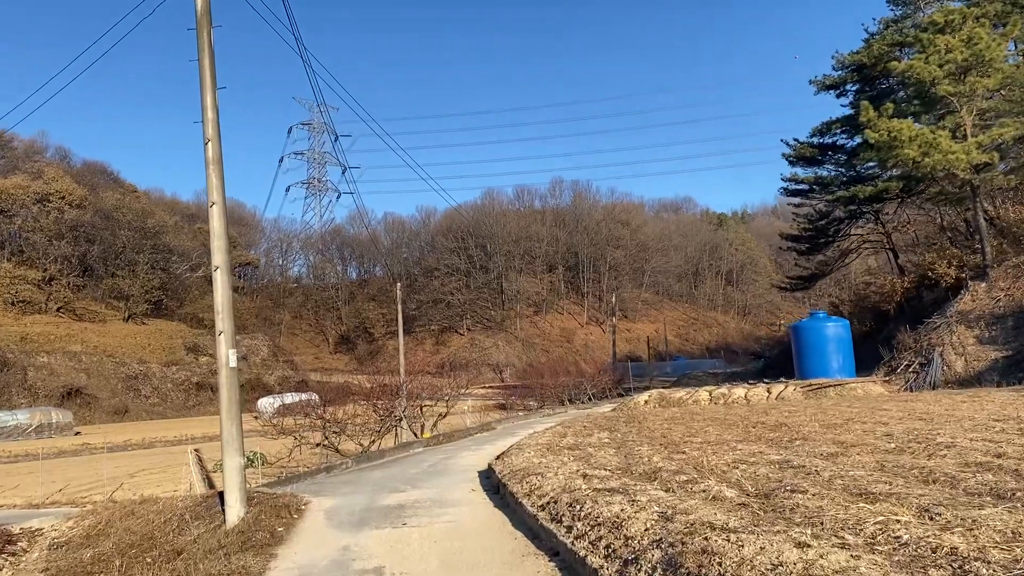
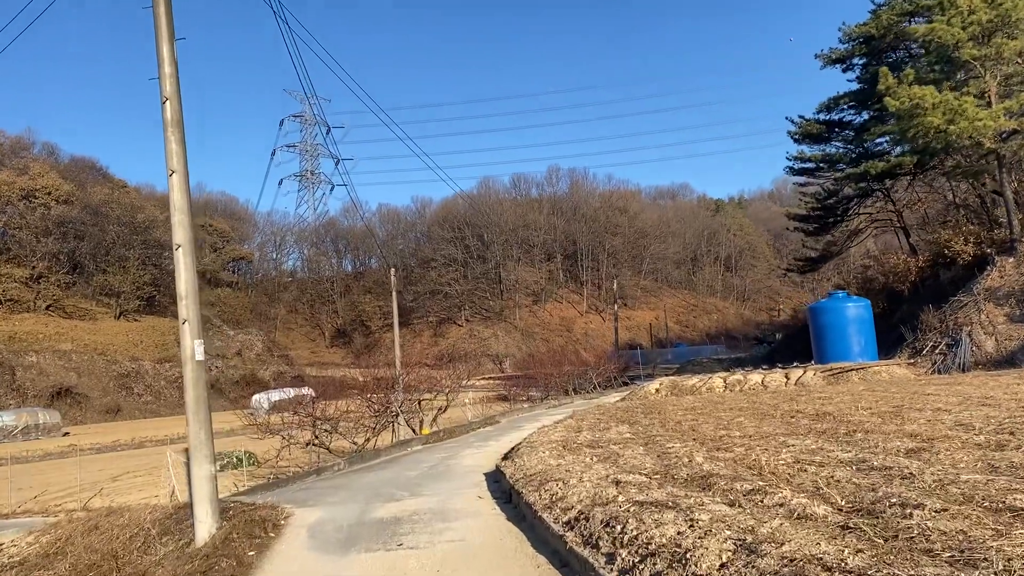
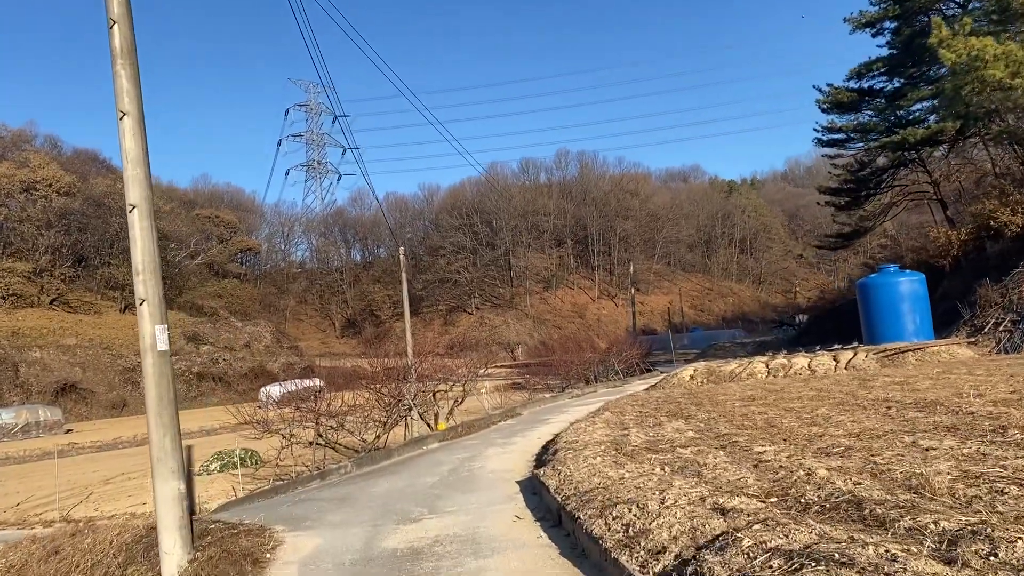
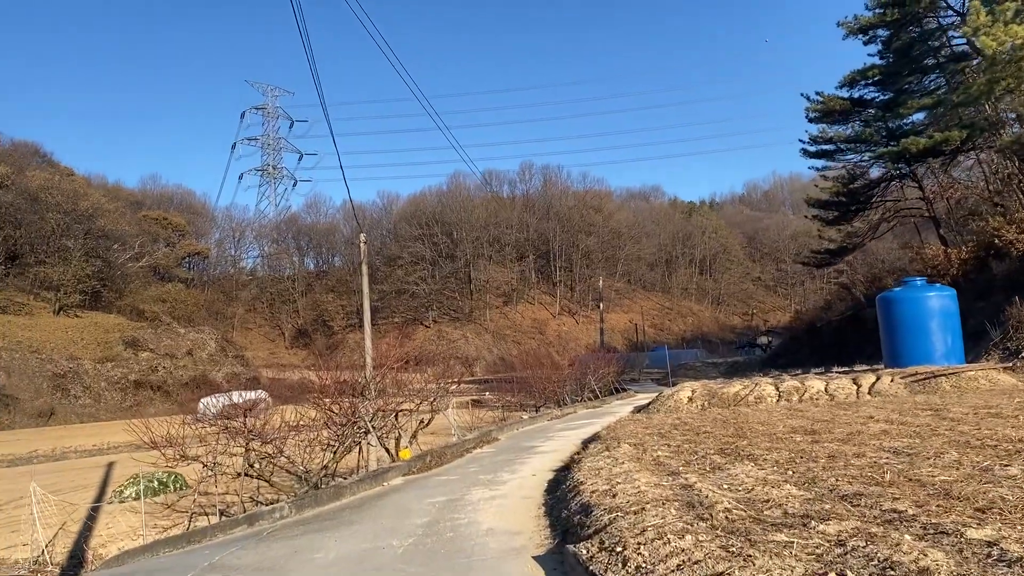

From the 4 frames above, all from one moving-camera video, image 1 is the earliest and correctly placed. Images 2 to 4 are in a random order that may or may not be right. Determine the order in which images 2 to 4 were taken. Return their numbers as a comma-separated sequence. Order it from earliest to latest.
2, 3, 4
